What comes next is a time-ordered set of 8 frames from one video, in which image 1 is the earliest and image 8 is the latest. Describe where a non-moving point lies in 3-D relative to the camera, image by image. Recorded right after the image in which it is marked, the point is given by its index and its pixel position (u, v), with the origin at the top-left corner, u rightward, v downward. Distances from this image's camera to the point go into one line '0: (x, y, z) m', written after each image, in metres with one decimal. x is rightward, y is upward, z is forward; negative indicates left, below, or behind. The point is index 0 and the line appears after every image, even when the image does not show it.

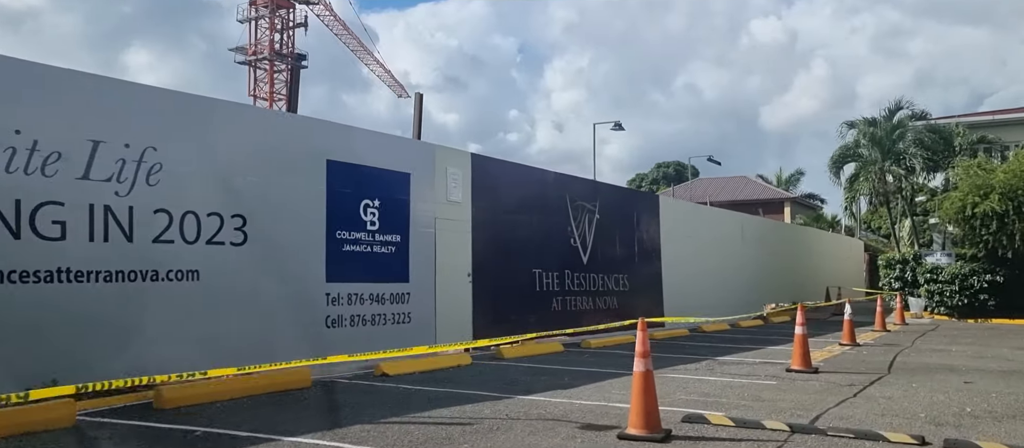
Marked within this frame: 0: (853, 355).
0: (+5.7, -2.2, +14.1) m
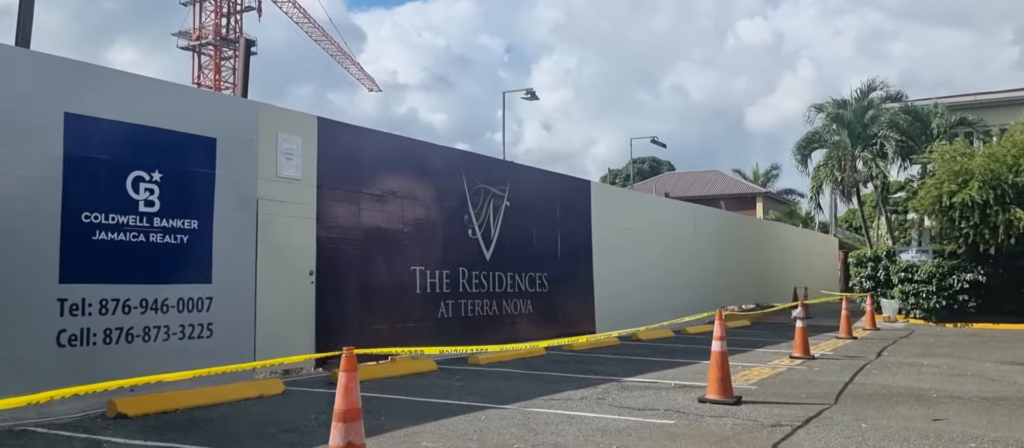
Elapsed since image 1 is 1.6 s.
0: (+3.9, -2.0, +11.3) m
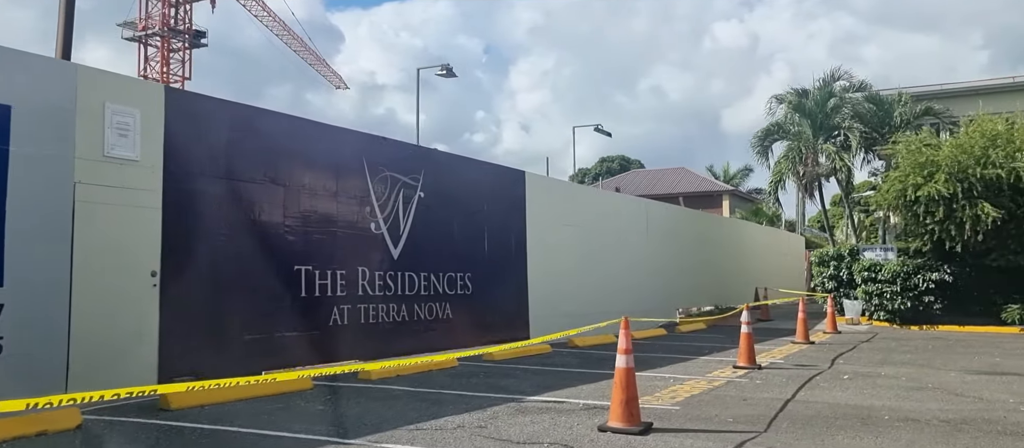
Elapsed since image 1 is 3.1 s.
0: (+2.6, -2.0, +9.8) m
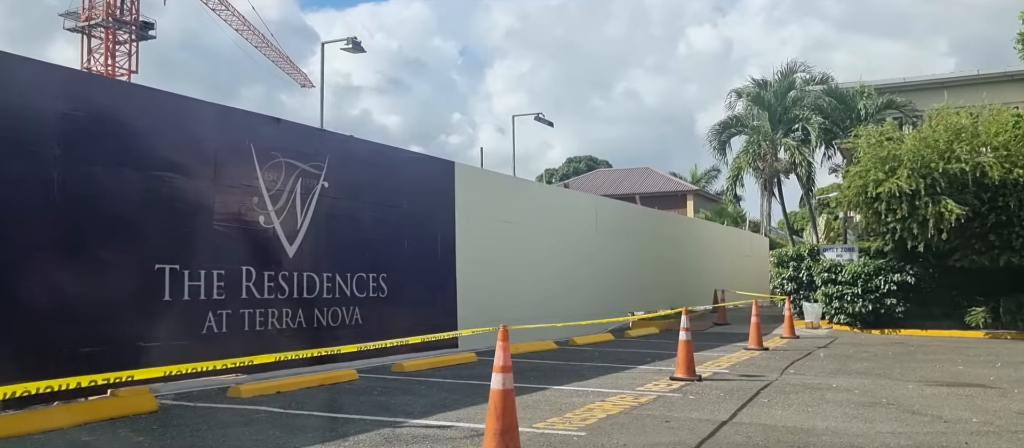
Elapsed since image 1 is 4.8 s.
0: (+1.5, -1.9, +8.5) m
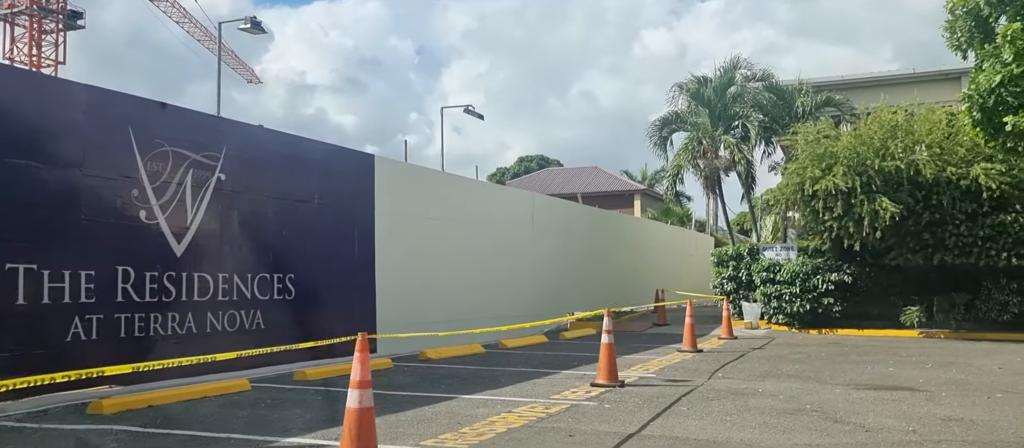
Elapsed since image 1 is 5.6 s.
0: (+0.6, -1.8, +7.9) m
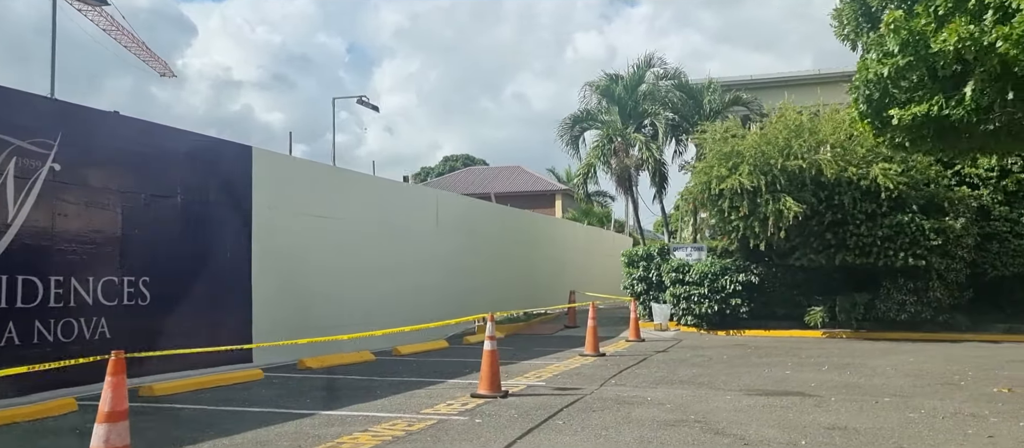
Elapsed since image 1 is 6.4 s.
0: (-0.7, -1.8, +7.1) m
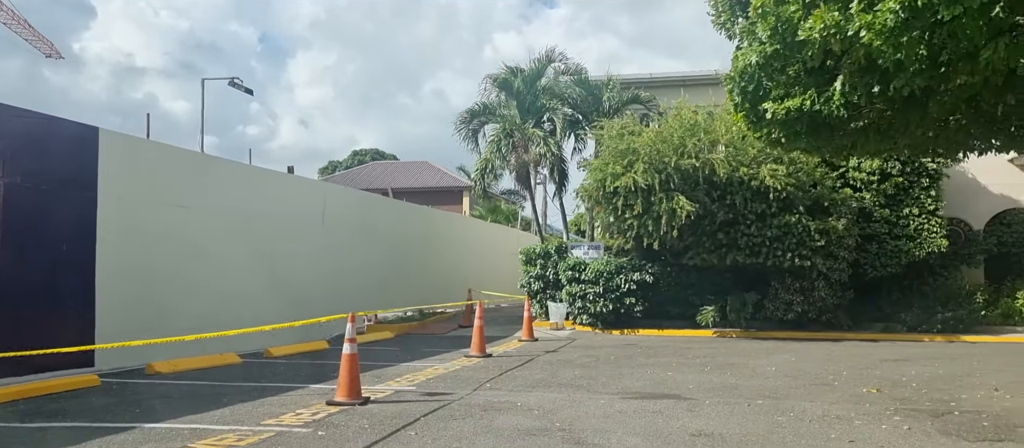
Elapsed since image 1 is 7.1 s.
0: (-2.0, -1.8, +6.4) m
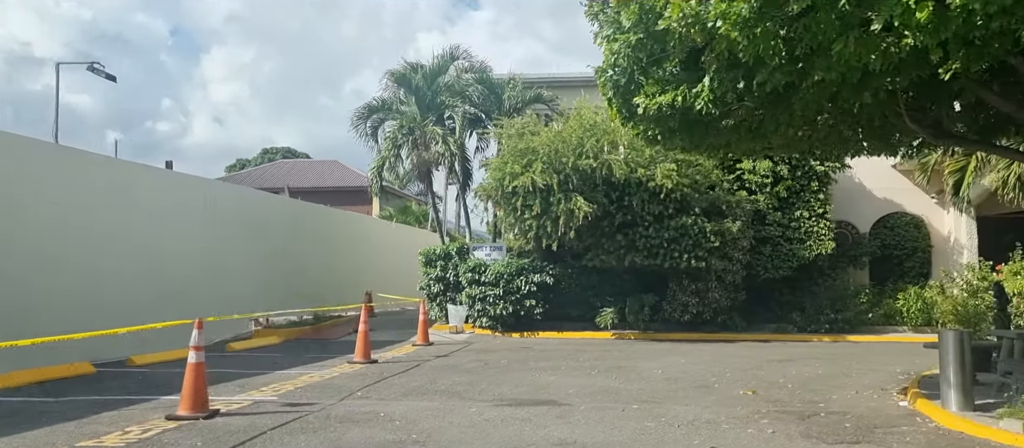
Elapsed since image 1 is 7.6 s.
0: (-3.1, -1.7, +5.6) m
